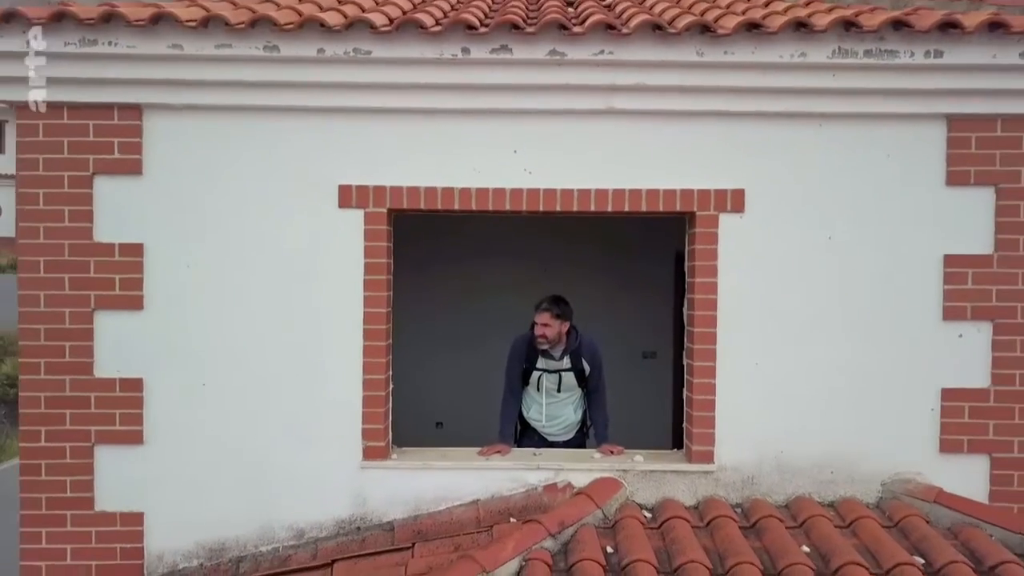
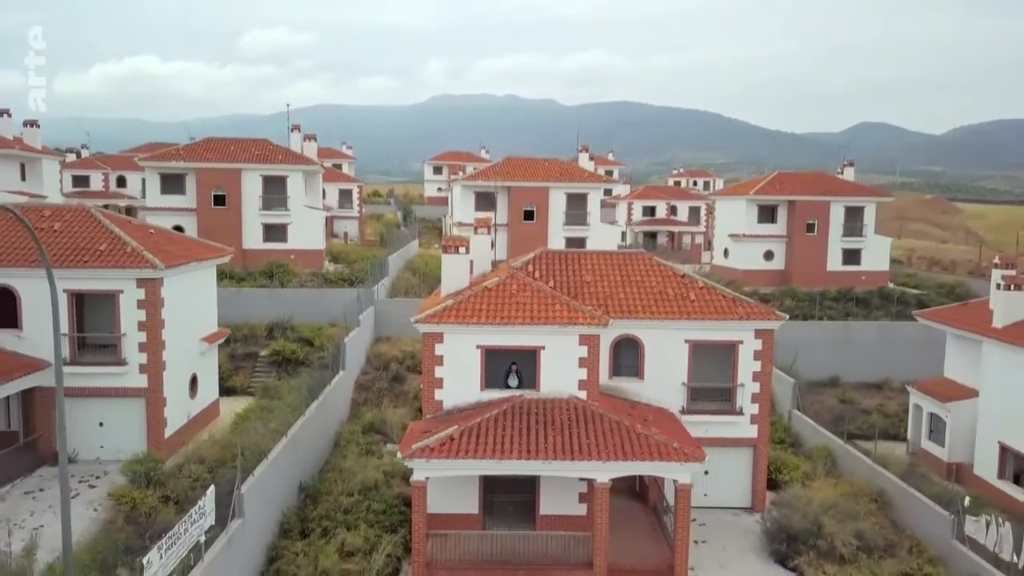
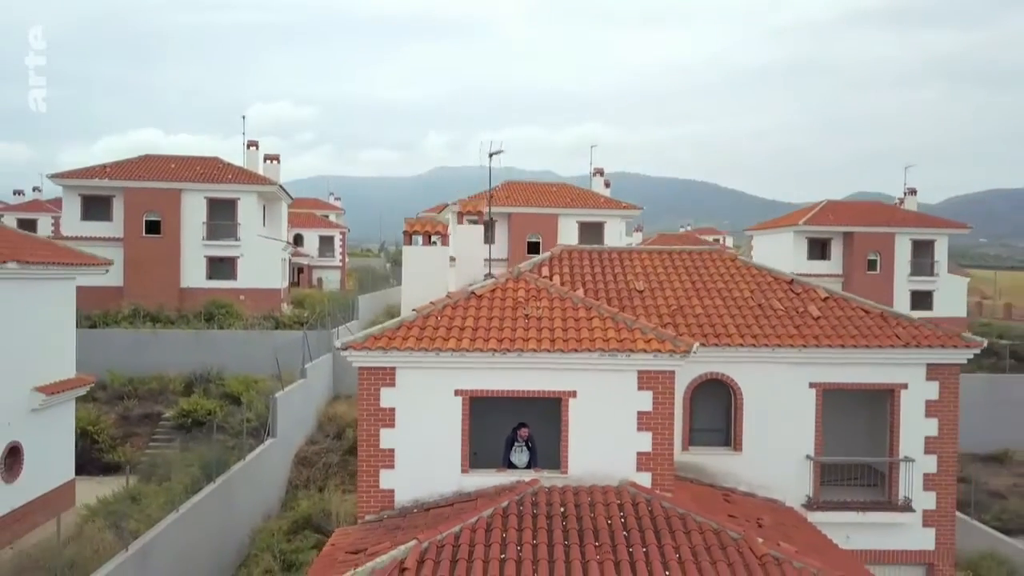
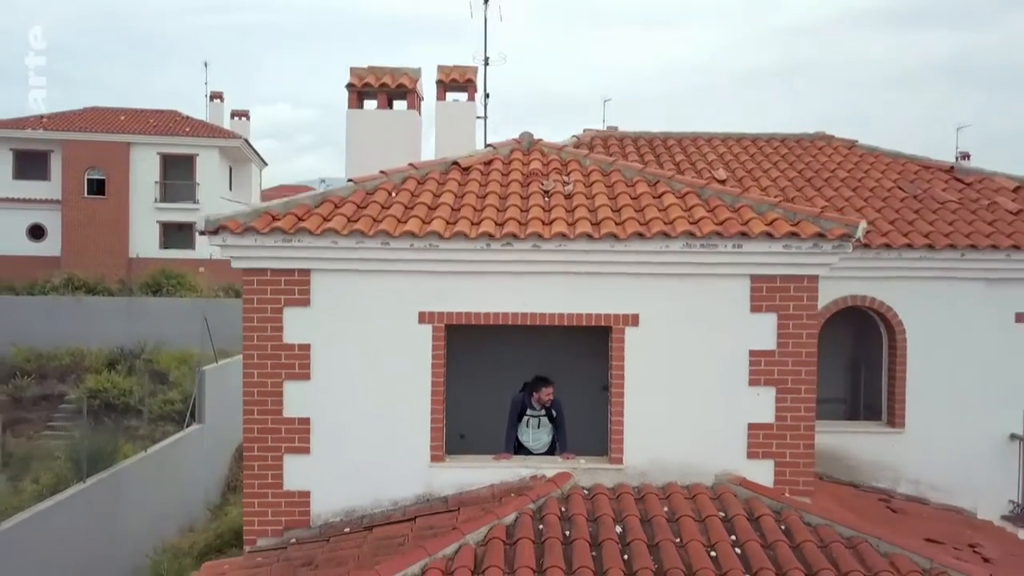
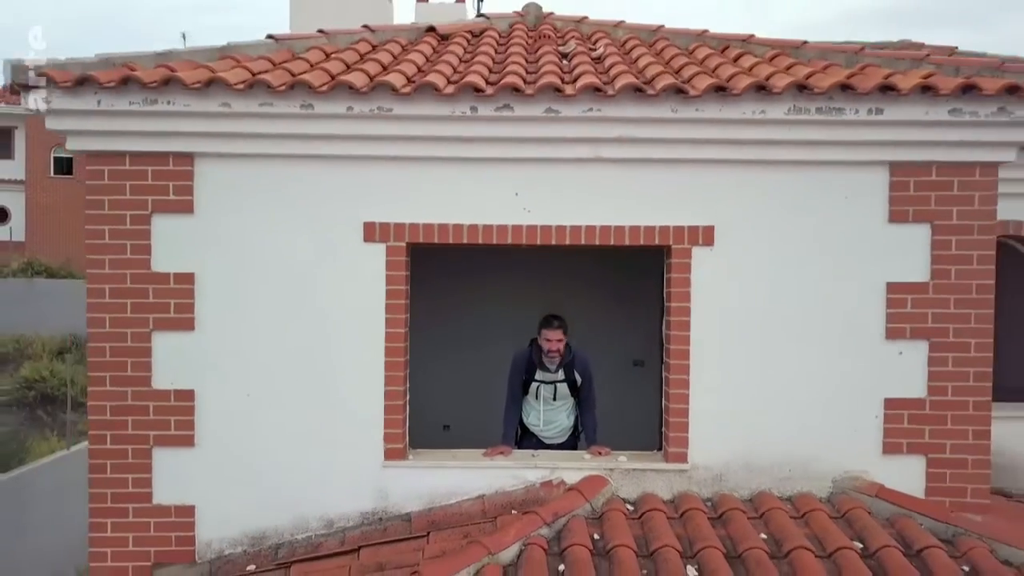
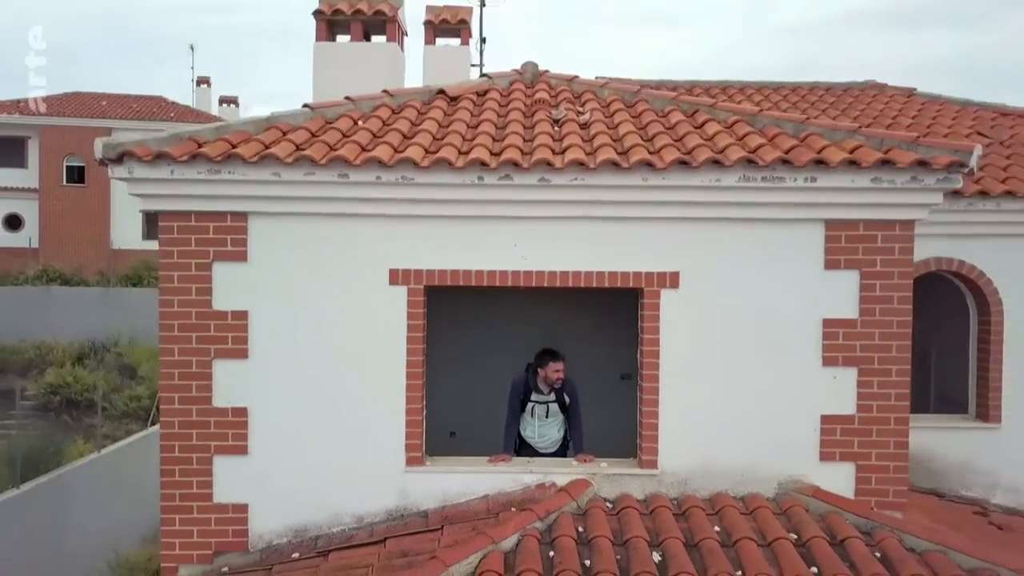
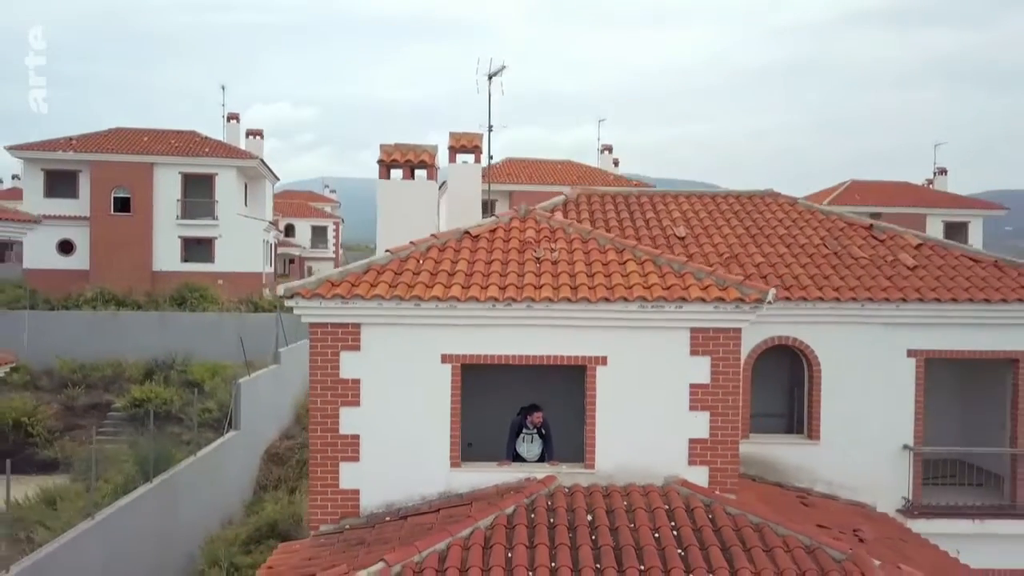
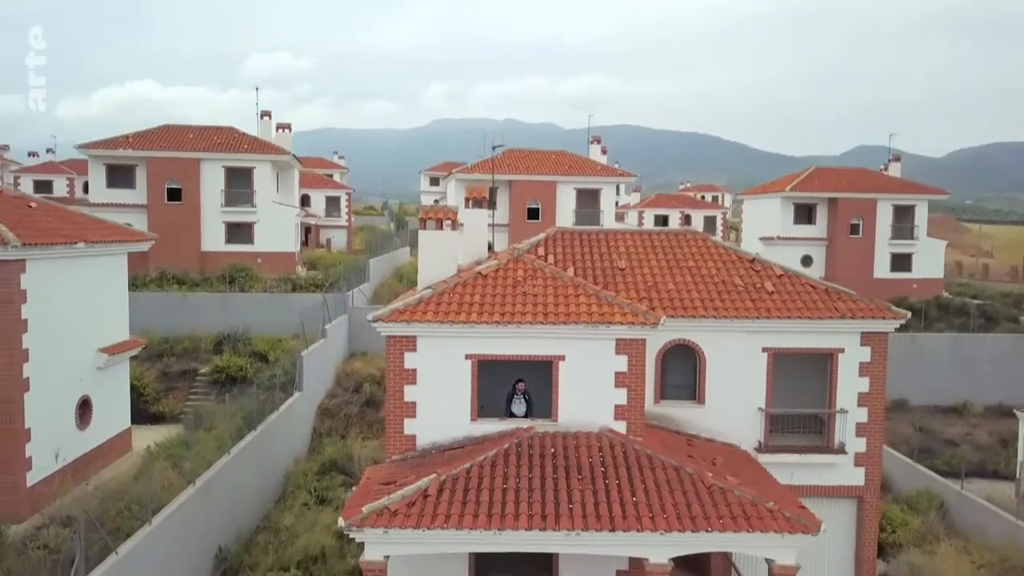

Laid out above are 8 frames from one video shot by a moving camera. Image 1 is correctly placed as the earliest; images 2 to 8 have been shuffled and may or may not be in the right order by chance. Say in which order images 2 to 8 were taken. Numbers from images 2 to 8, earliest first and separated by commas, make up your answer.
5, 6, 4, 7, 3, 8, 2
